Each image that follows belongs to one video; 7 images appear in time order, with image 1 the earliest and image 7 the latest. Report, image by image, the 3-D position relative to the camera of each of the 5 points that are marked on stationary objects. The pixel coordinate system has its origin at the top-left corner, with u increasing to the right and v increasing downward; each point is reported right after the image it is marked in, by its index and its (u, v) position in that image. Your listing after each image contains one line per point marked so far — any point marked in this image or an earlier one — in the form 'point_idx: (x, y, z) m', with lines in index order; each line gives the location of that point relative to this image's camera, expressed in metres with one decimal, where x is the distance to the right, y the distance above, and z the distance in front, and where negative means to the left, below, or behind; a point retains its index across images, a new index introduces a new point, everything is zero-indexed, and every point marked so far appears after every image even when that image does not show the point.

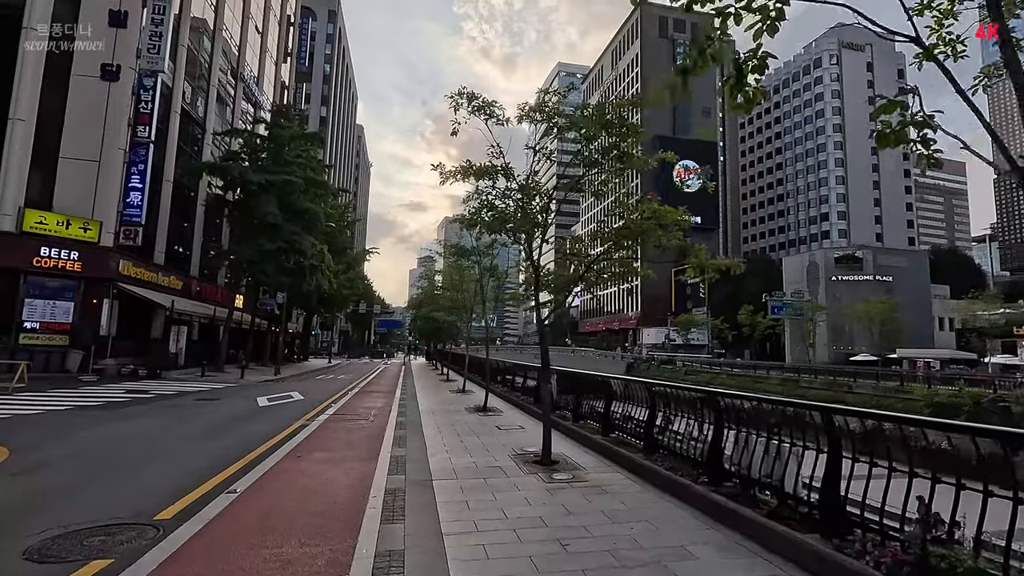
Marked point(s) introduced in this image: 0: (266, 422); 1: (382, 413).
0: (-6.8, -3.6, +14.6) m
1: (-3.3, -3.2, +13.3) m
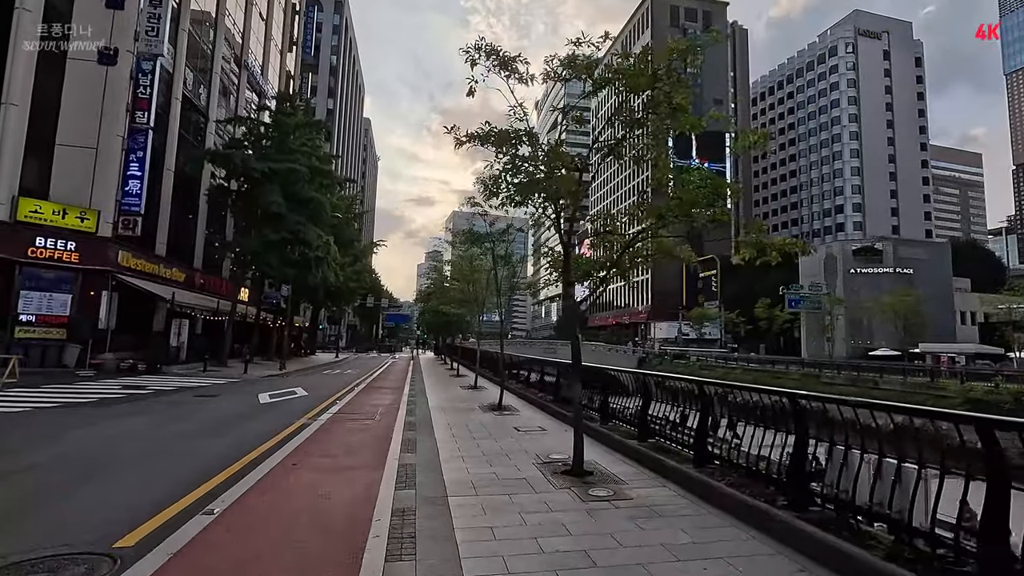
0: (-6.4, -3.4, +13.8) m
1: (-2.9, -2.9, +12.4) m
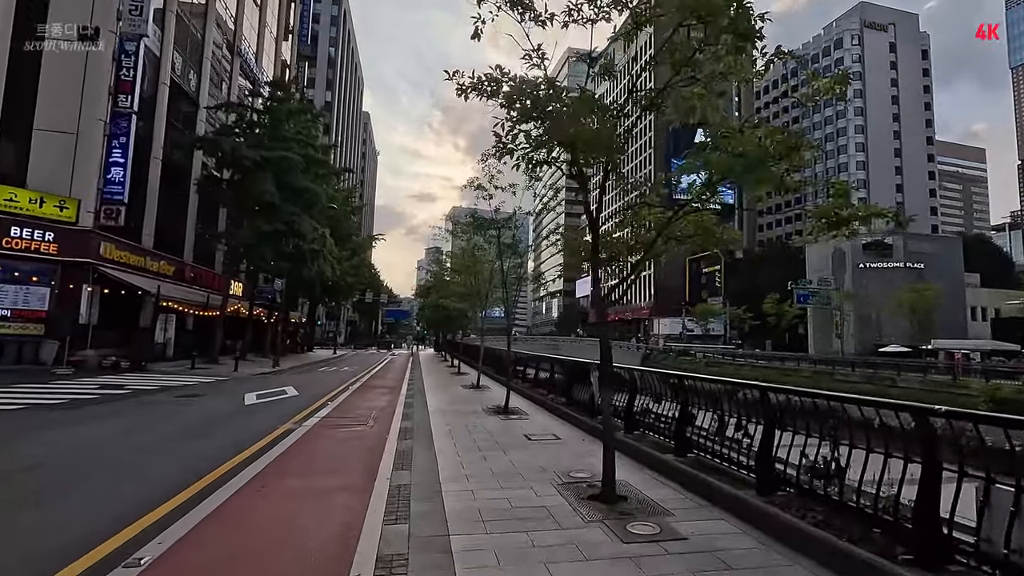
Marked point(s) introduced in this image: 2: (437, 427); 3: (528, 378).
0: (-6.2, -3.2, +12.6) m
1: (-2.8, -2.7, +11.3) m
2: (-1.4, -2.5, +9.6) m
3: (+0.5, -2.8, +16.7) m
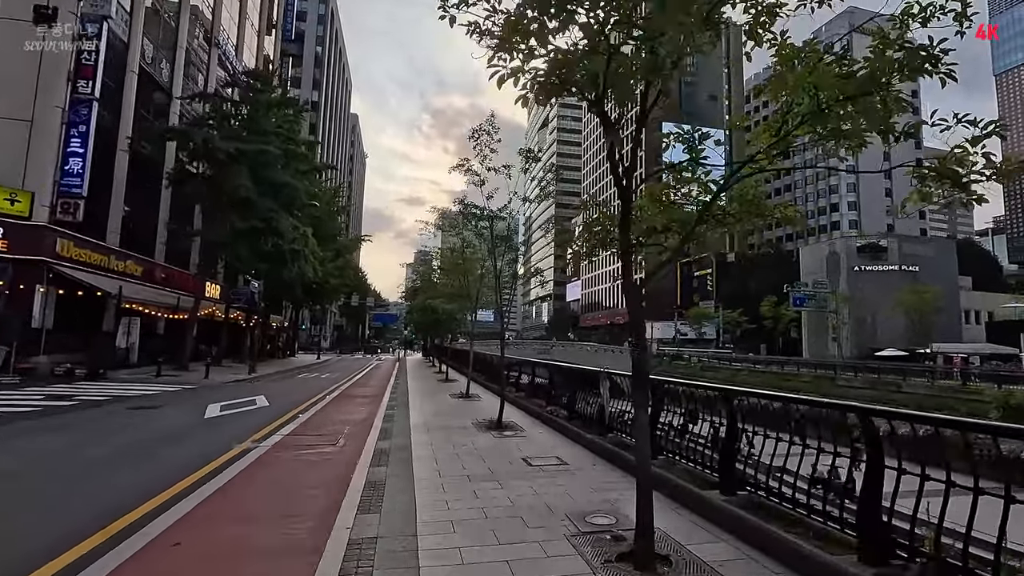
0: (-6.4, -3.1, +11.2) m
1: (-2.9, -2.7, +9.9) m
2: (-1.4, -2.4, +8.2) m
3: (+0.3, -2.8, +15.4) m
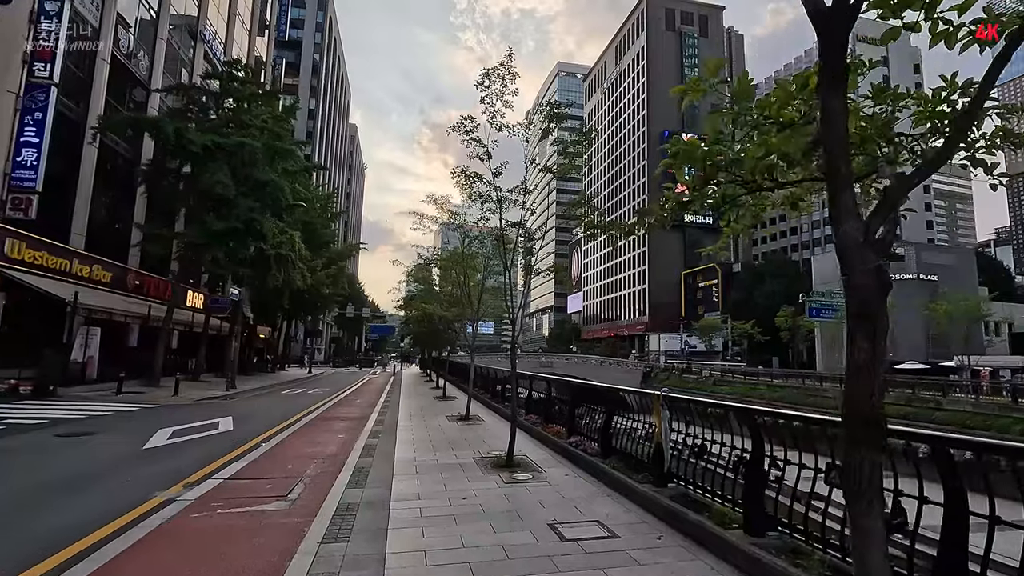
0: (-6.2, -3.1, +8.9) m
1: (-2.7, -2.6, +7.7) m
2: (-1.2, -2.4, +6.0) m
3: (+0.5, -2.9, +13.2) m
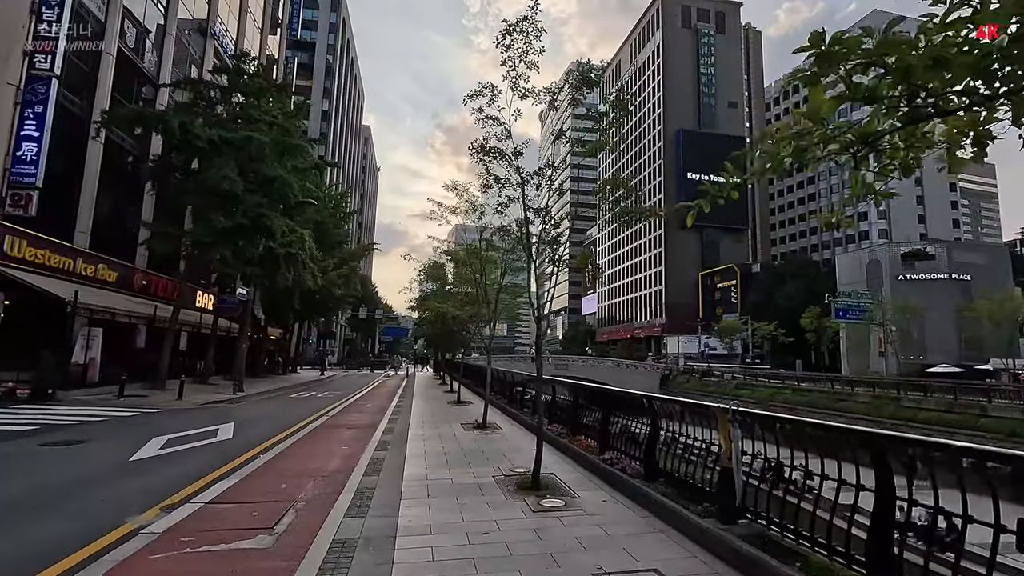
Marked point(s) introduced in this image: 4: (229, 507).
0: (-5.8, -3.0, +8.1) m
1: (-2.4, -2.5, +6.7) m
2: (-0.9, -2.3, +5.0) m
3: (+1.0, -2.9, +12.1) m
4: (-3.2, -2.5, +6.0) m
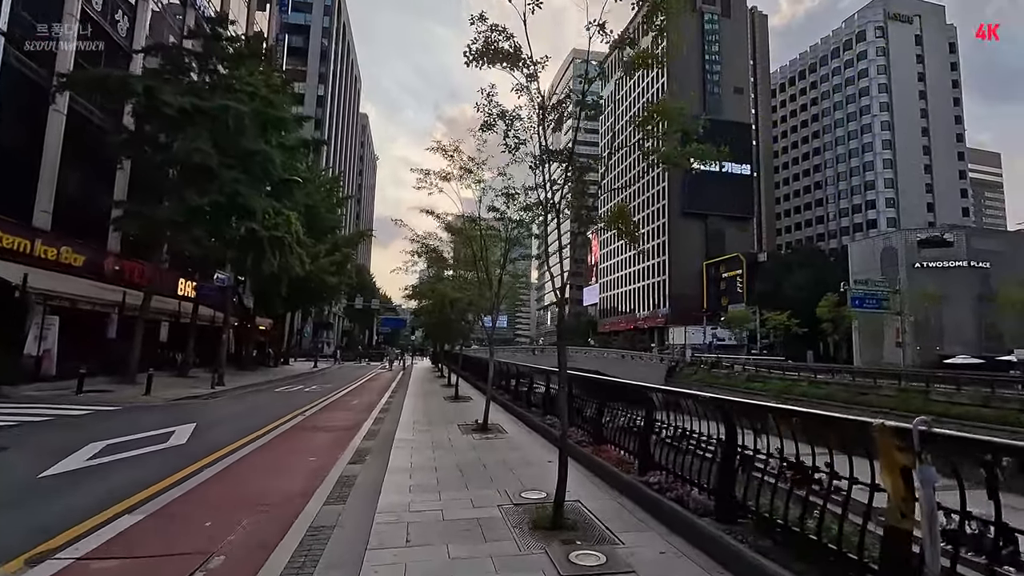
0: (-5.7, -2.7, +6.3) m
1: (-2.3, -2.2, +4.9) m
2: (-0.8, -1.9, +3.2) m
3: (+1.1, -2.4, +10.4) m
4: (-3.1, -2.1, +4.2) m
